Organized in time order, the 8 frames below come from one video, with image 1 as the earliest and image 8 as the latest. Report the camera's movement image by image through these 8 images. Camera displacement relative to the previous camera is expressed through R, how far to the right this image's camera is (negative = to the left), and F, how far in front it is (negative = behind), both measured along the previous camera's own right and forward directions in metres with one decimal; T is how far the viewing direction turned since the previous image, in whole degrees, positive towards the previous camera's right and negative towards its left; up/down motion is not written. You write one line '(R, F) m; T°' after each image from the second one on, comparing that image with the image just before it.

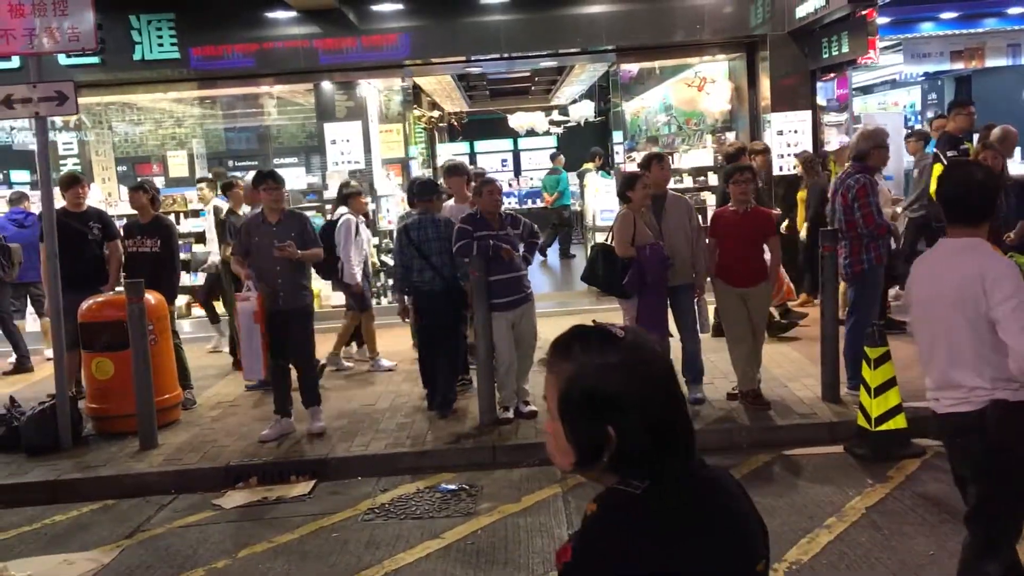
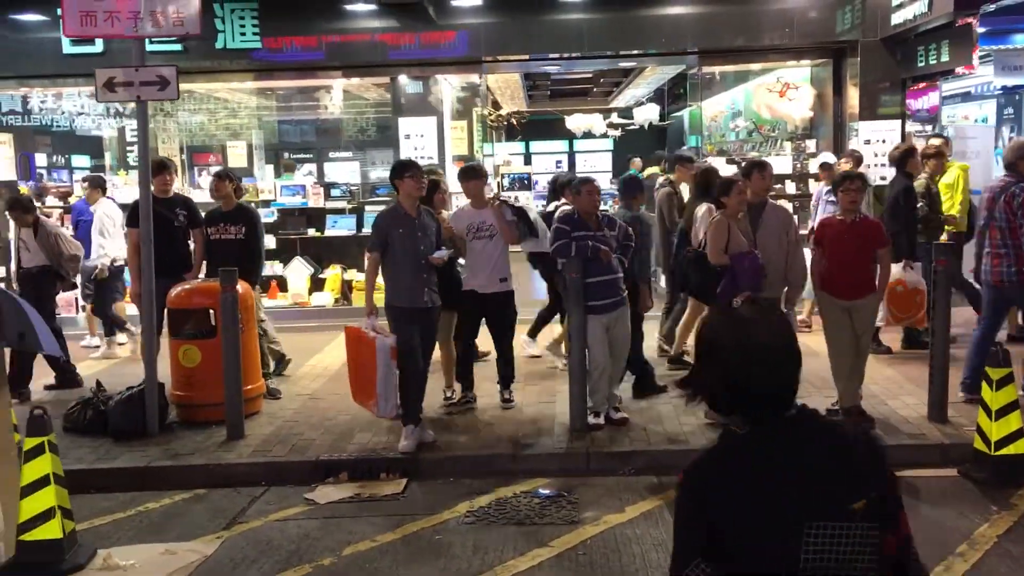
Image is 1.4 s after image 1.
(-0.4, +0.1) m; -2°
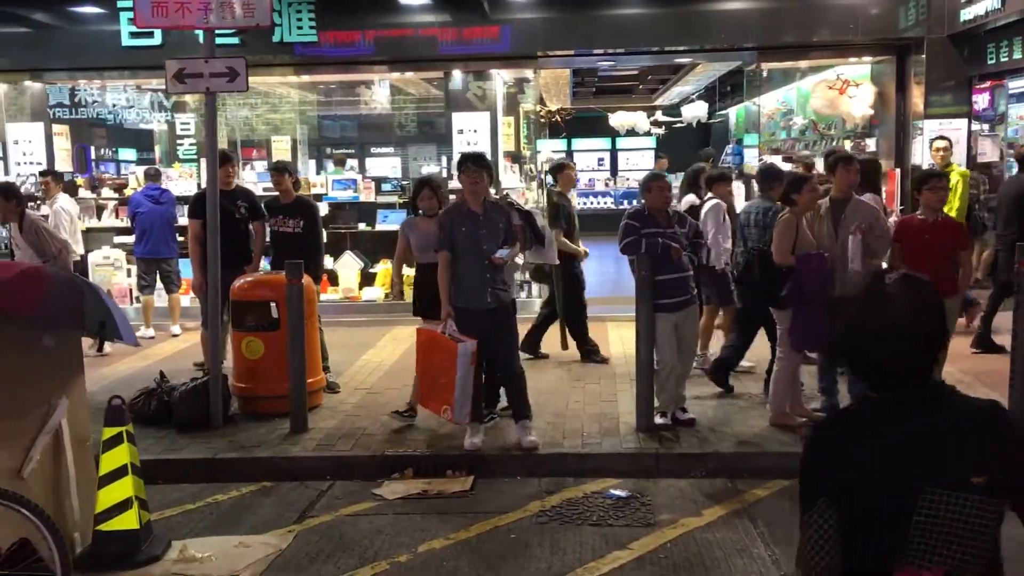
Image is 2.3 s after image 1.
(-0.2, +0.1) m; -2°
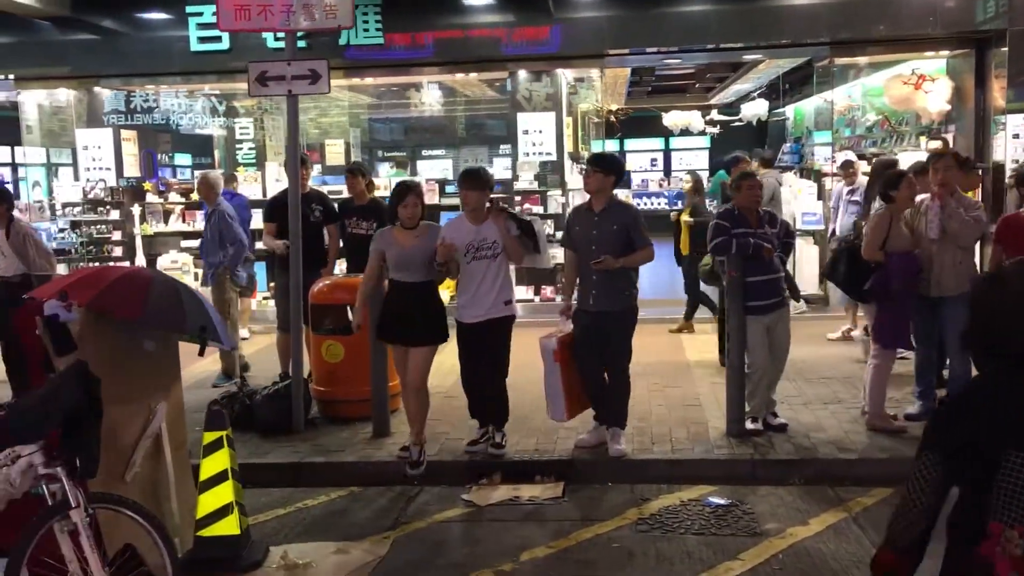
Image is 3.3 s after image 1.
(-0.3, +0.1) m; -3°
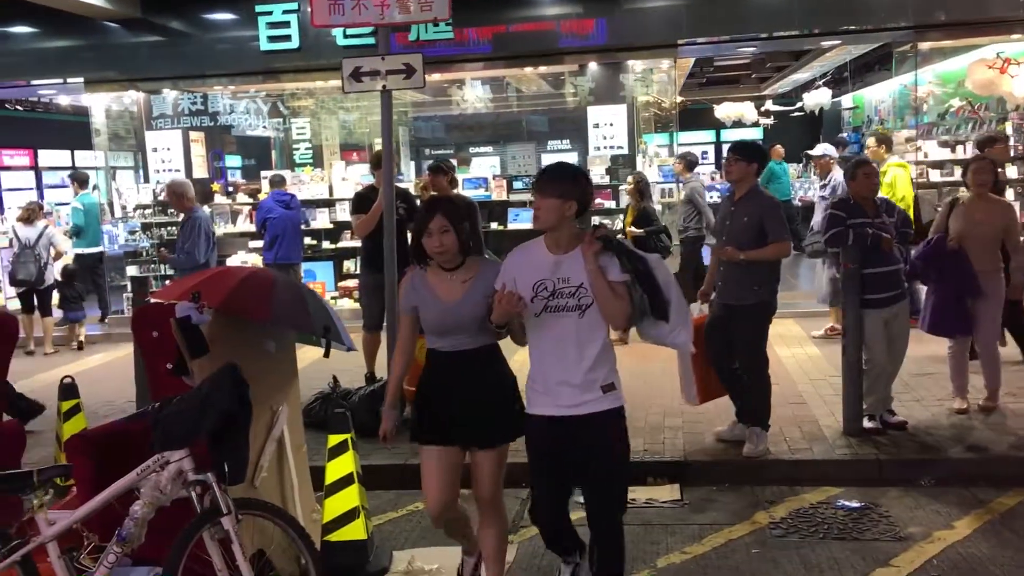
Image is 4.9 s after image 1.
(-0.5, +0.1) m; -2°
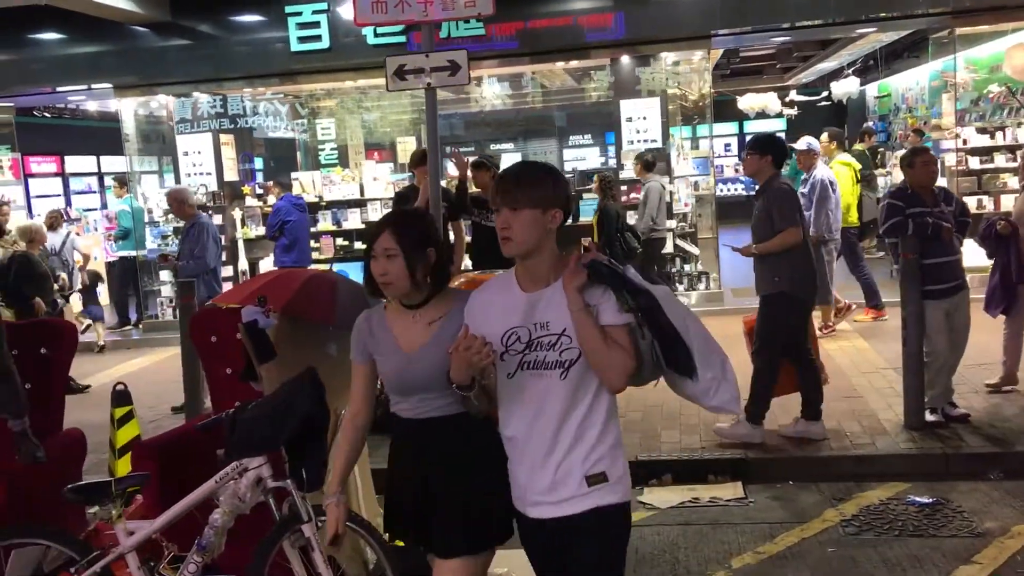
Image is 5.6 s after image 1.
(-0.2, +0.1) m; -1°
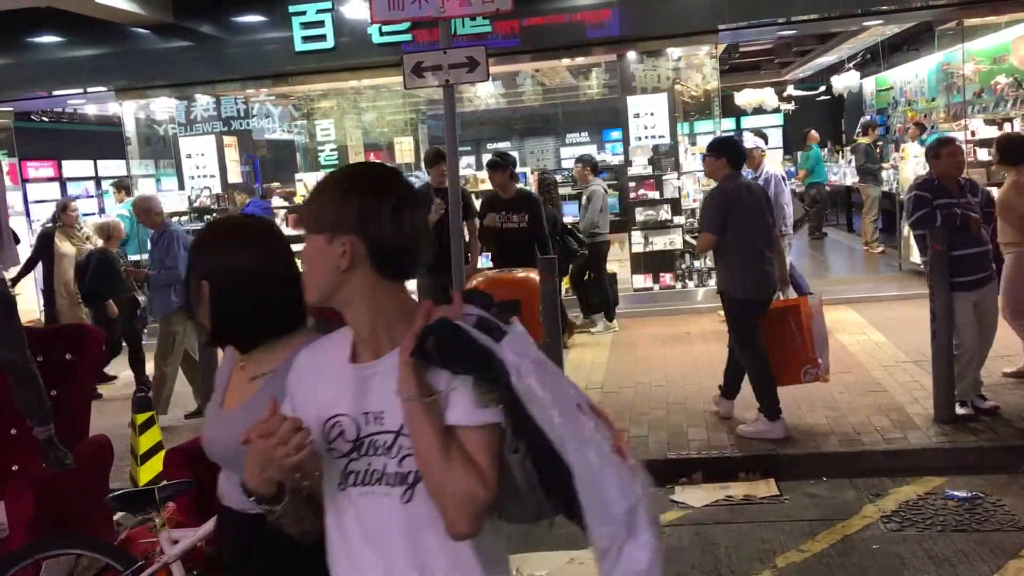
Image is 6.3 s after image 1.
(-0.2, +0.1) m; +1°
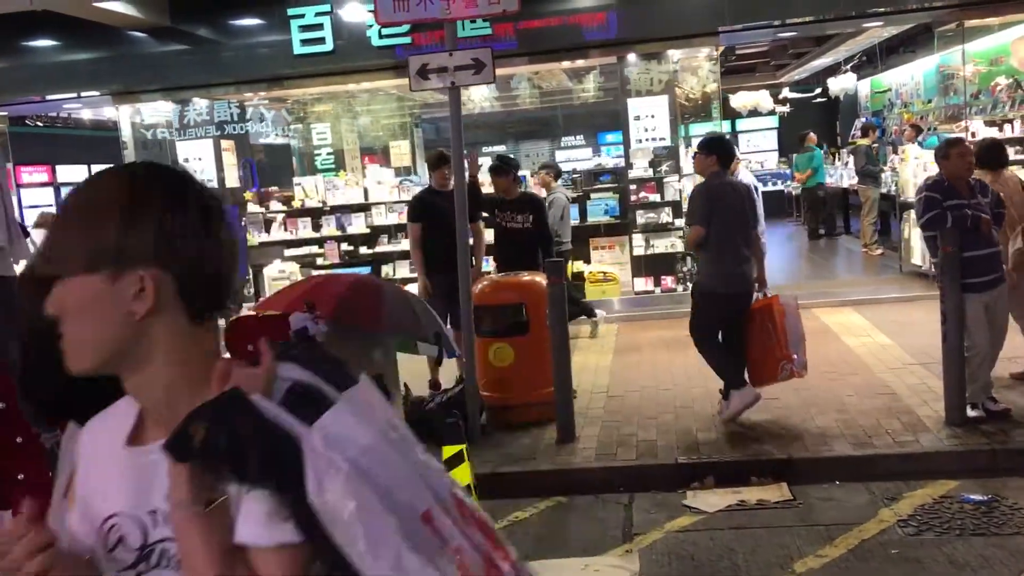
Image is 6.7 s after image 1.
(-0.1, +0.1) m; 0°
